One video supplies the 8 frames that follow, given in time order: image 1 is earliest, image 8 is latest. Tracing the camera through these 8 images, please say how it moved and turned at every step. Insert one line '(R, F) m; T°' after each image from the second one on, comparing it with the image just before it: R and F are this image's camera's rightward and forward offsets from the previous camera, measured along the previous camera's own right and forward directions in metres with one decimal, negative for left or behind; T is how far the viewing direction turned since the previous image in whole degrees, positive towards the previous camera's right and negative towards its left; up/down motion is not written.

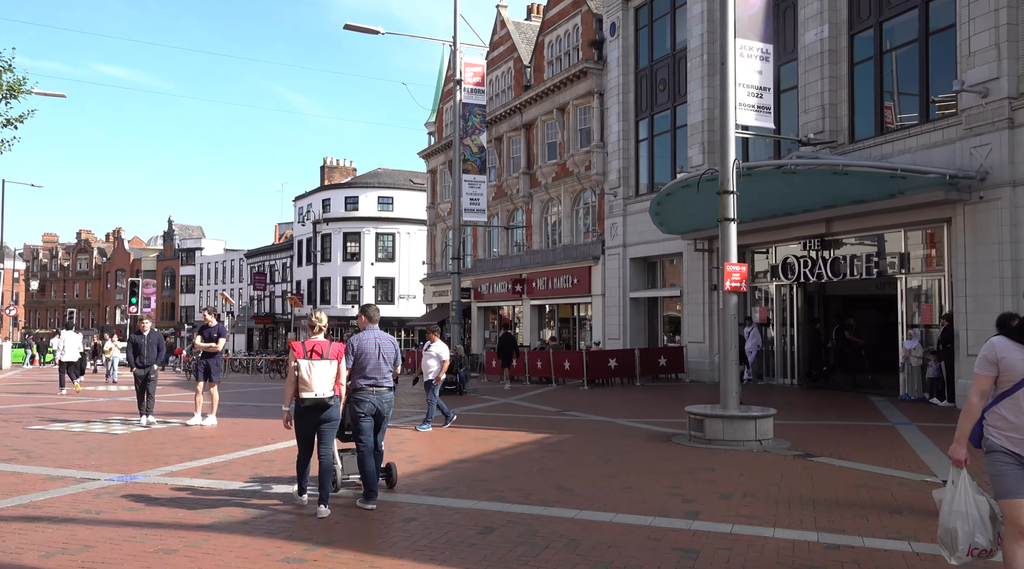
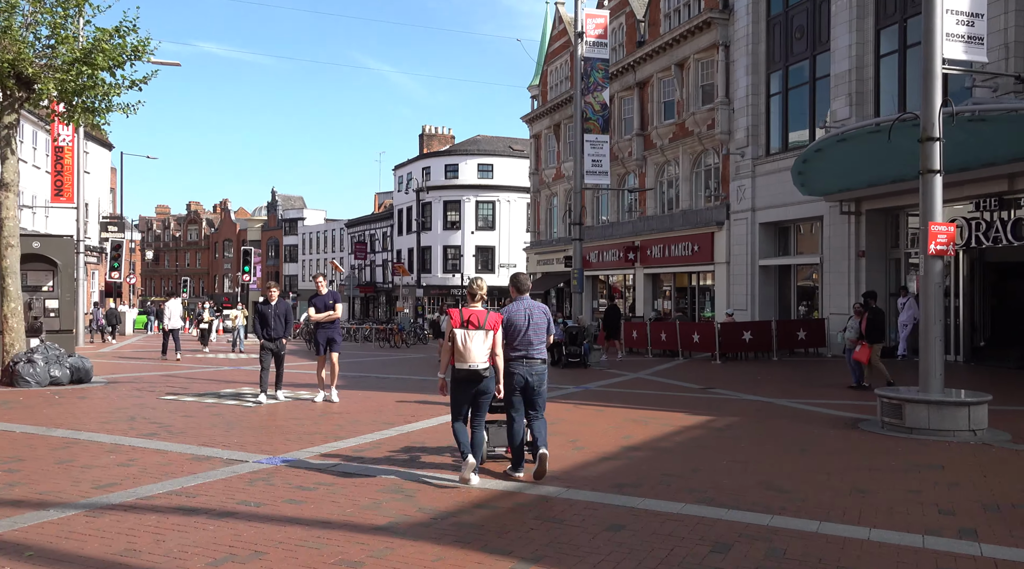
(-0.7, +0.9) m; -6°
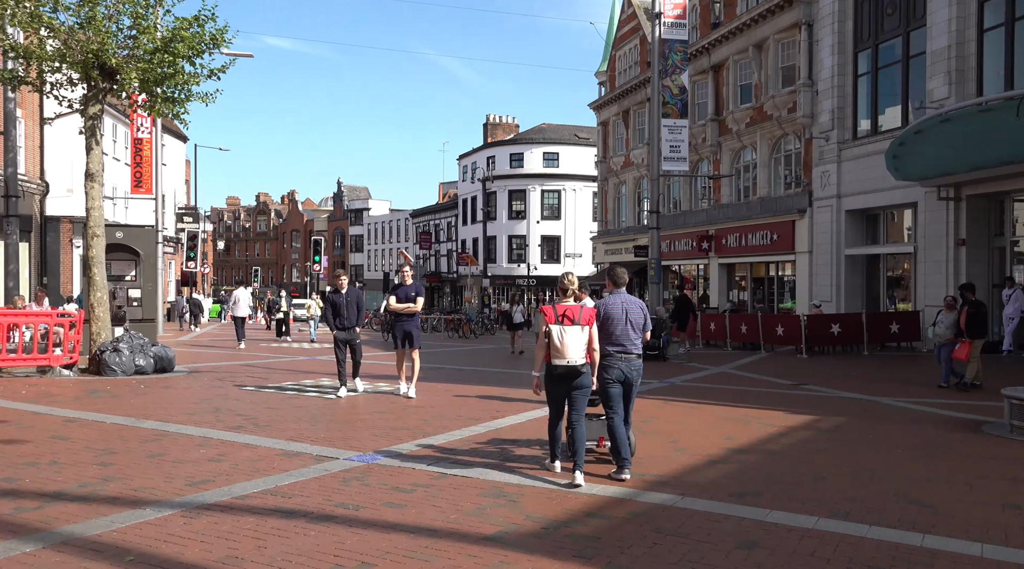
(-0.3, +0.4) m; -4°
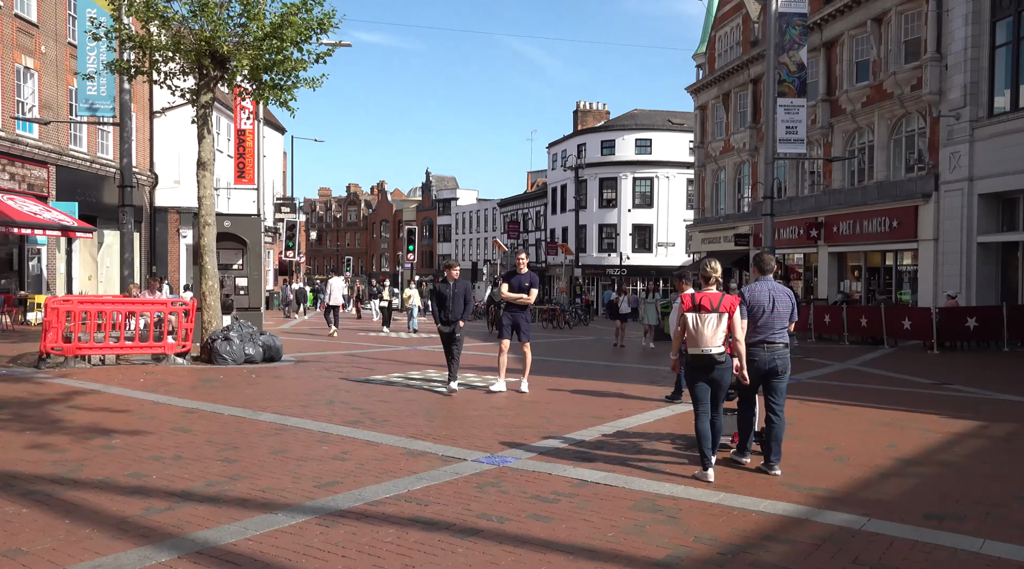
(-0.4, +0.5) m; -6°
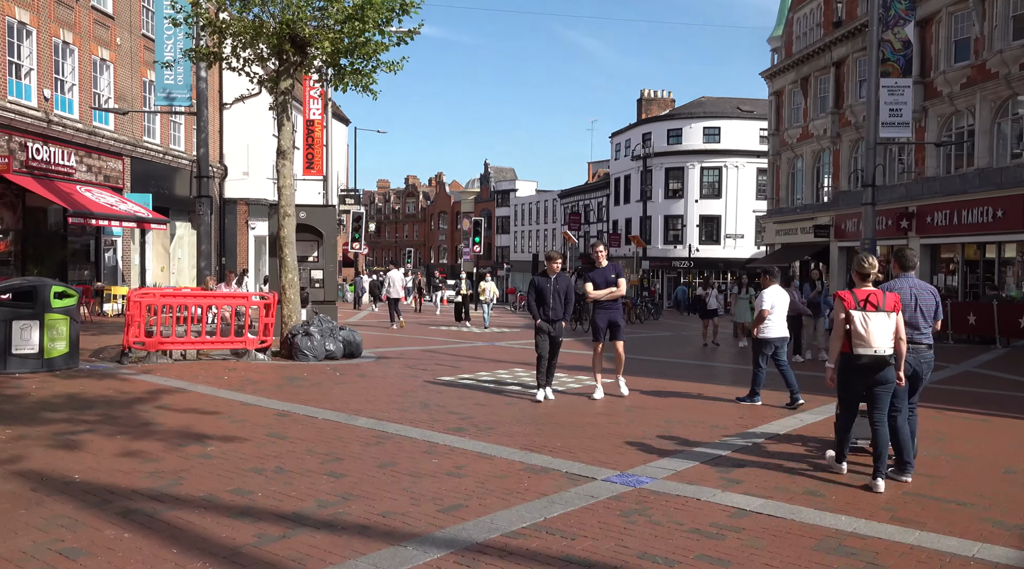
(-0.5, +0.7) m; -4°
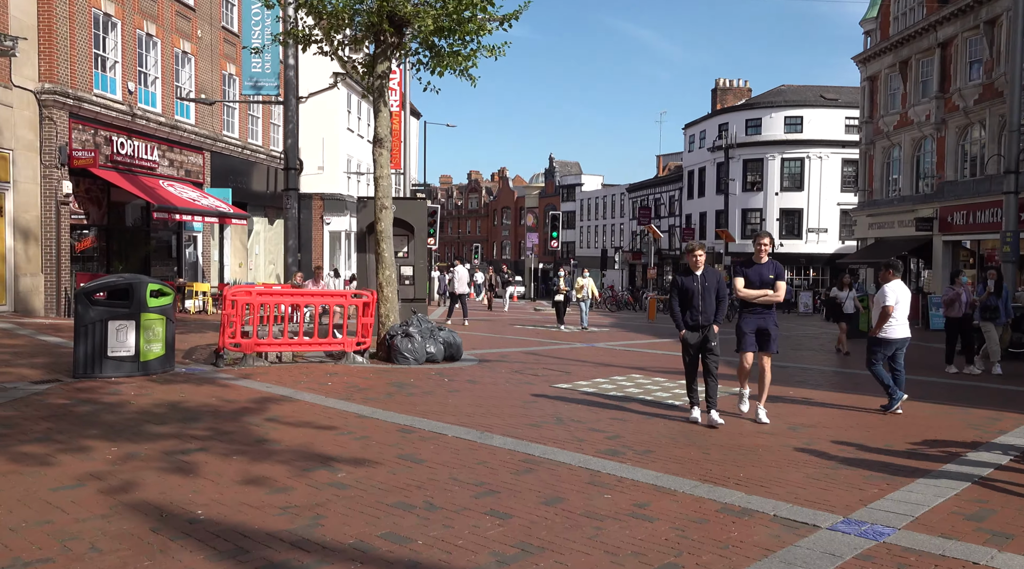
(-0.8, +1.0) m; -4°
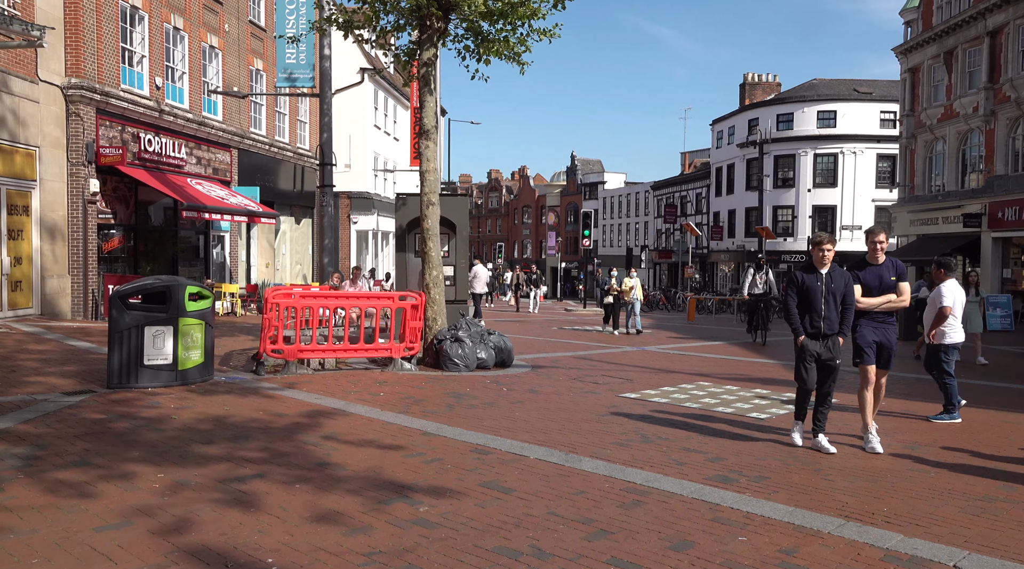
(-0.5, +0.8) m; -1°
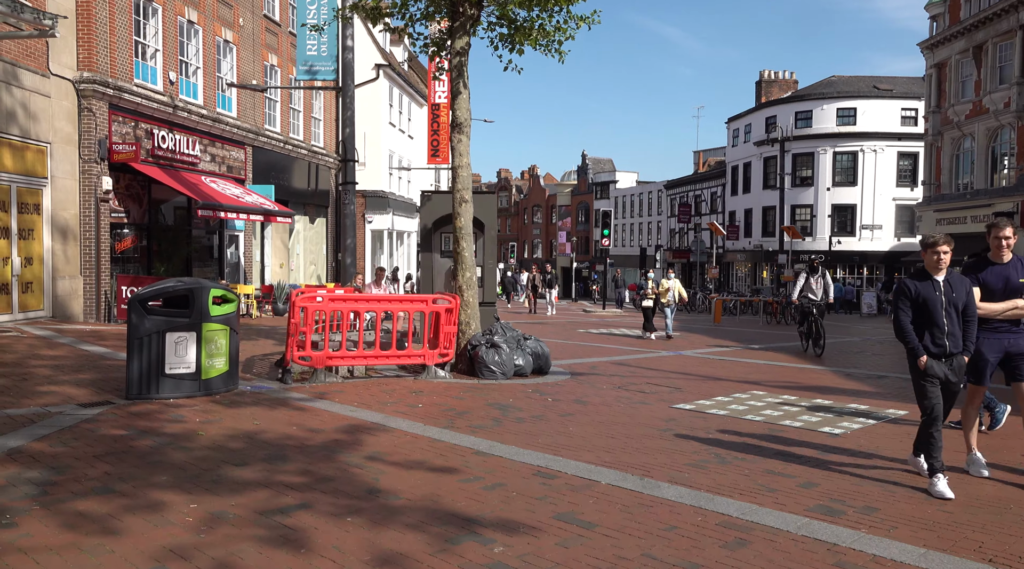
(-0.4, +0.7) m; 0°
